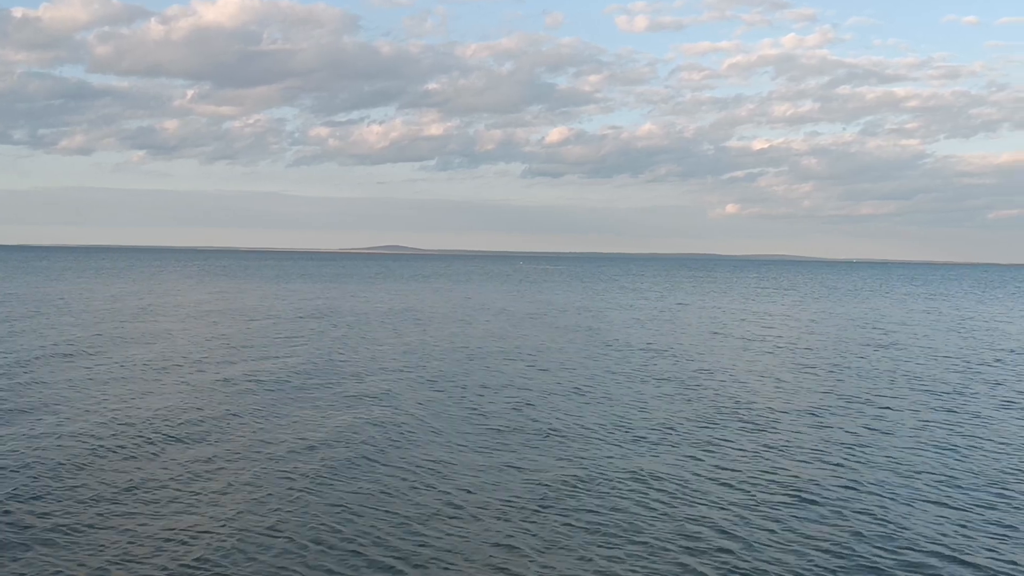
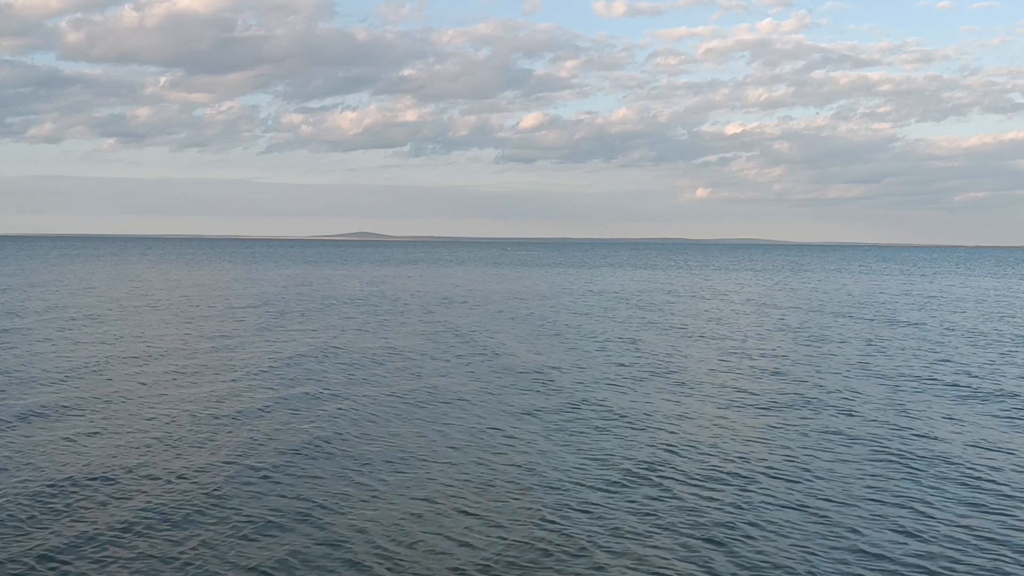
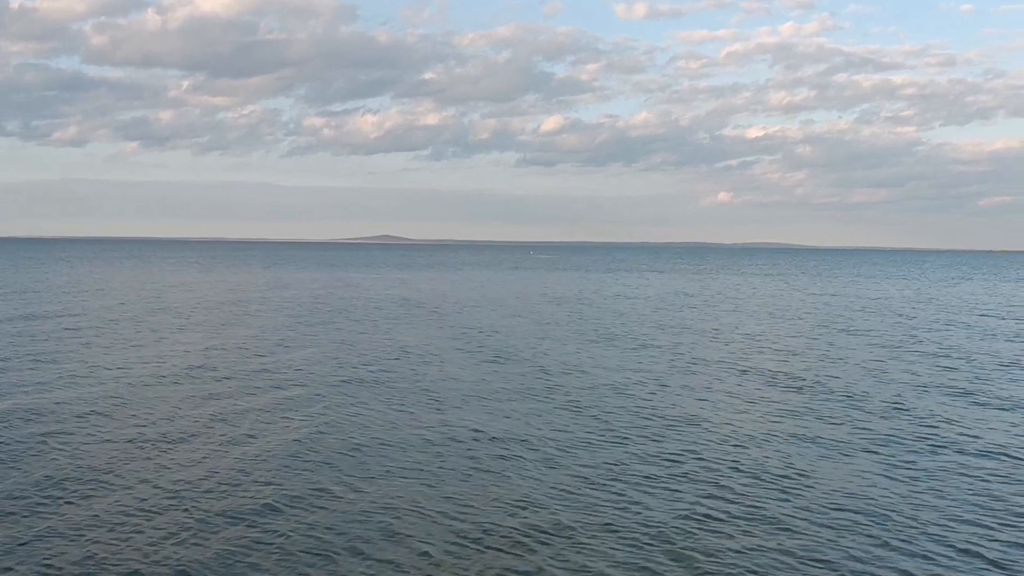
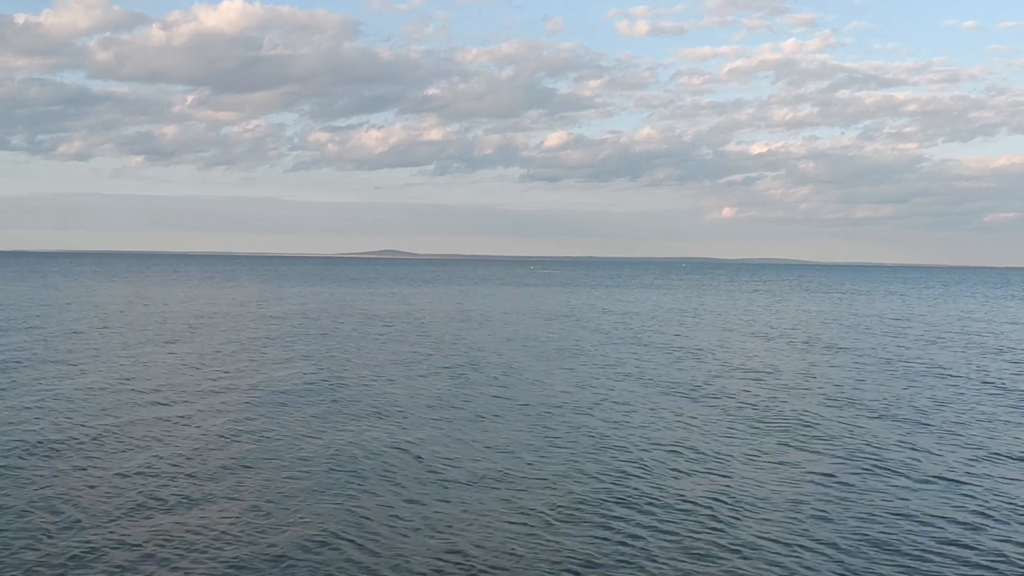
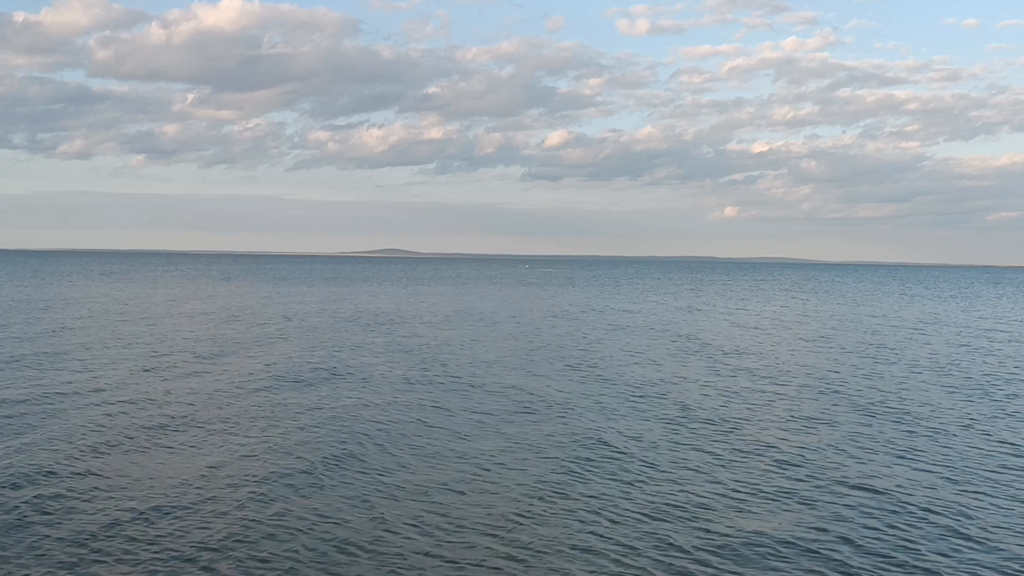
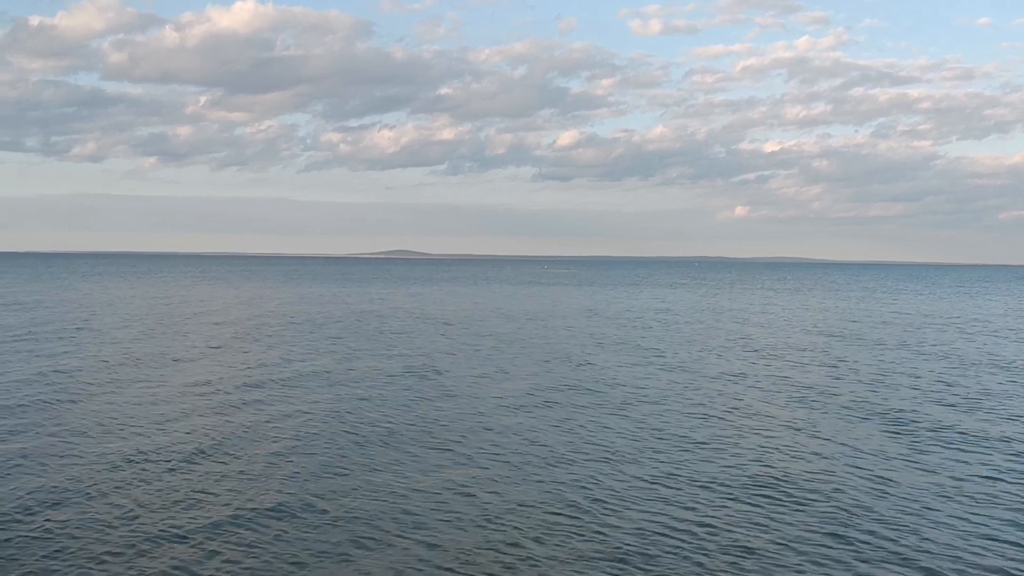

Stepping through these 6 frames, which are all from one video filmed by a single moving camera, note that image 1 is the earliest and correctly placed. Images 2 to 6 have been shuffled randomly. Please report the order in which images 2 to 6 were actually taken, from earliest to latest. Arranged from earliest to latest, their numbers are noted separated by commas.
5, 4, 6, 3, 2
